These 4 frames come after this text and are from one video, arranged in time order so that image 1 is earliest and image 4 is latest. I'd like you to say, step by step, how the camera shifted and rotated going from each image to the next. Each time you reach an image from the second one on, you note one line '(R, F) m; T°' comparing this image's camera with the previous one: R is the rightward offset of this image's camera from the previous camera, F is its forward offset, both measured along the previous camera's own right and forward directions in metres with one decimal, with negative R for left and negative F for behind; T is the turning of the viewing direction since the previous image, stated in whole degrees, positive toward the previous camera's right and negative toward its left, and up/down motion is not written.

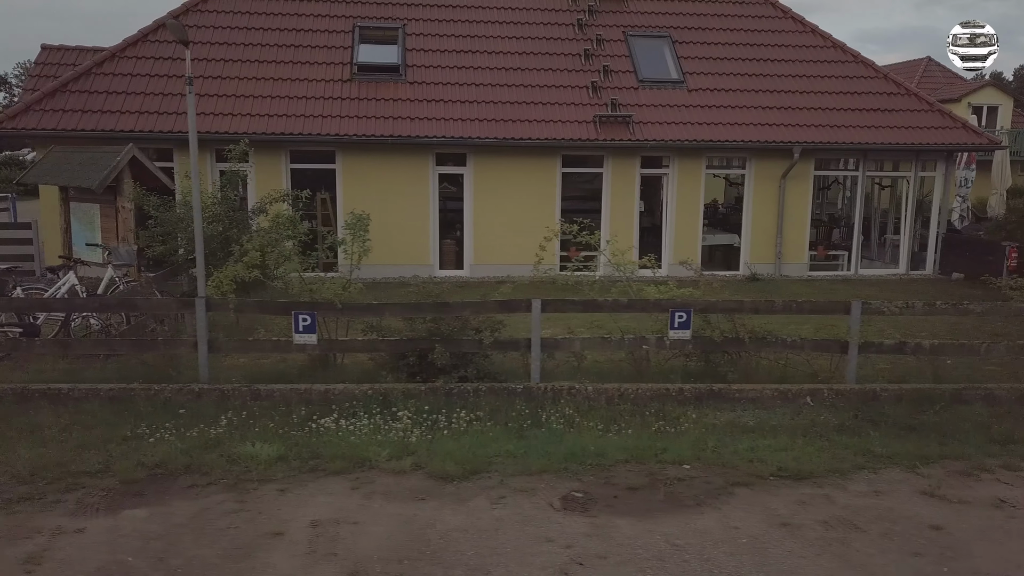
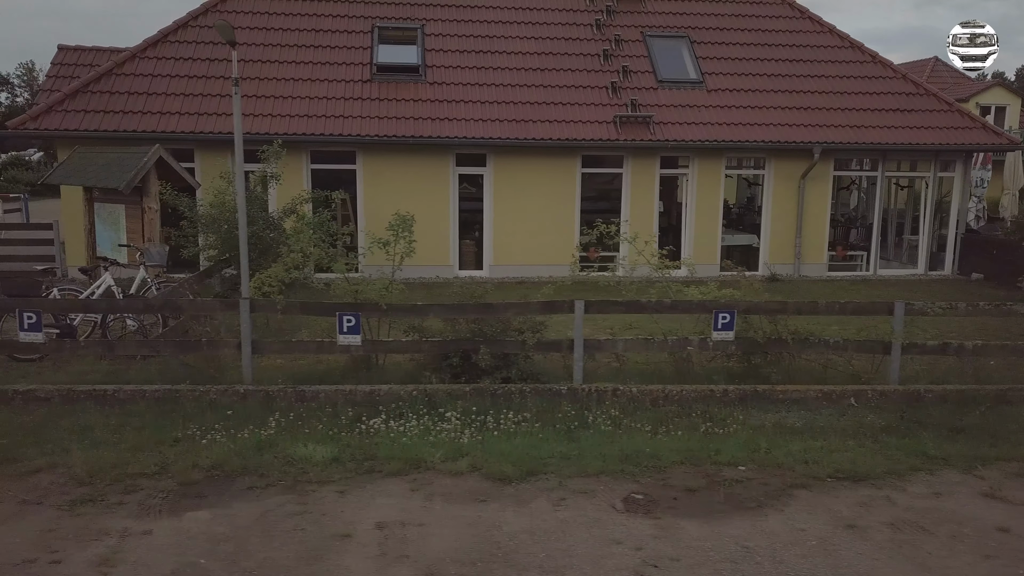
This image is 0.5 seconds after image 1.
(-0.3, 0.0) m; 0°
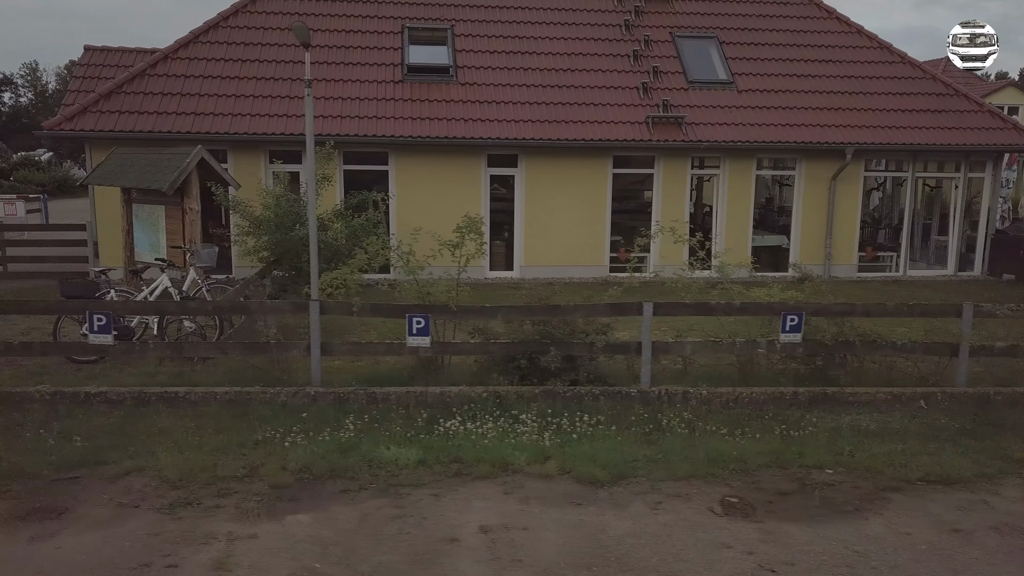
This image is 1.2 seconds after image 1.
(-0.5, 0.0) m; 0°
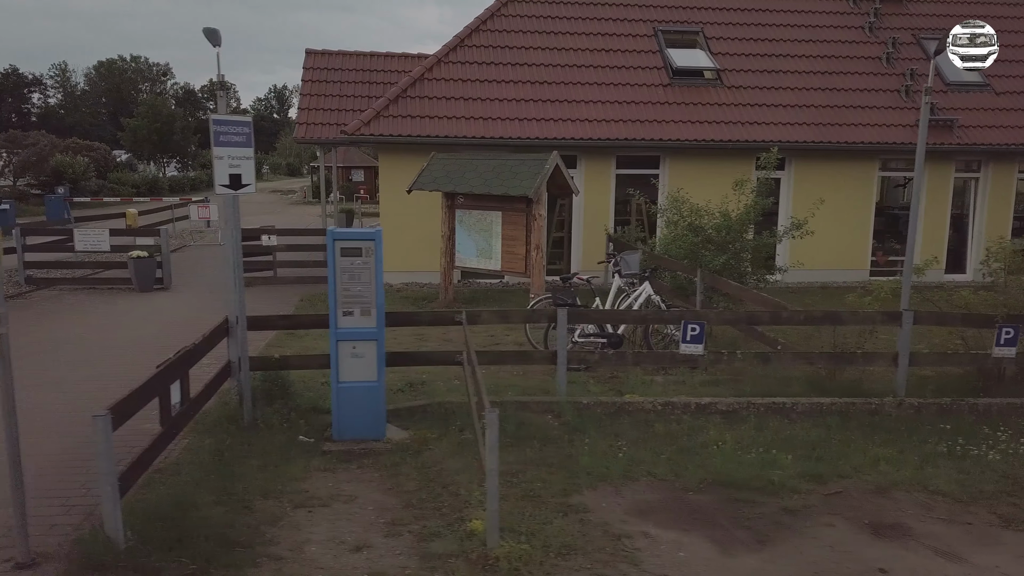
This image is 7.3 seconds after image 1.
(-4.4, 0.0) m; -1°
